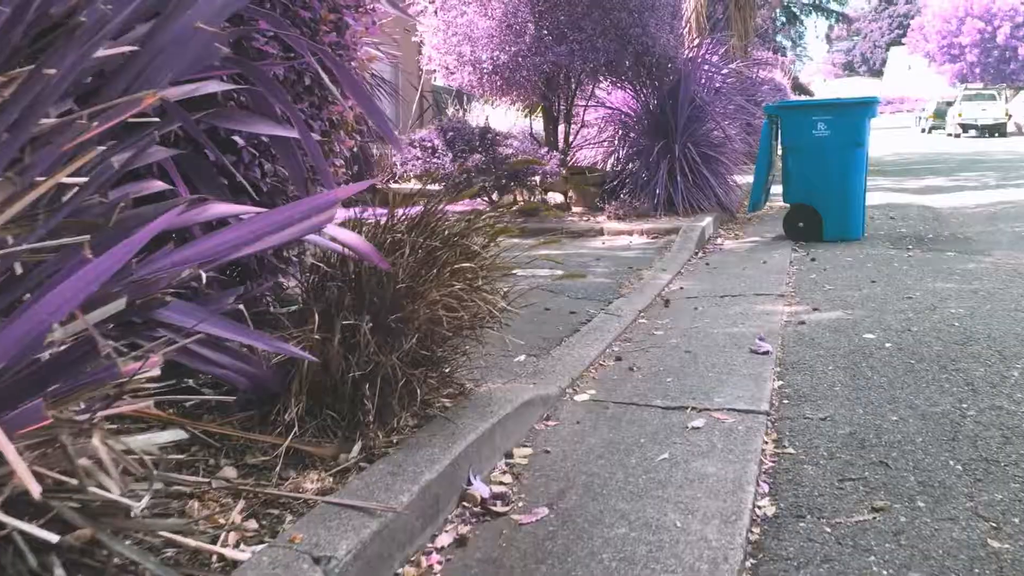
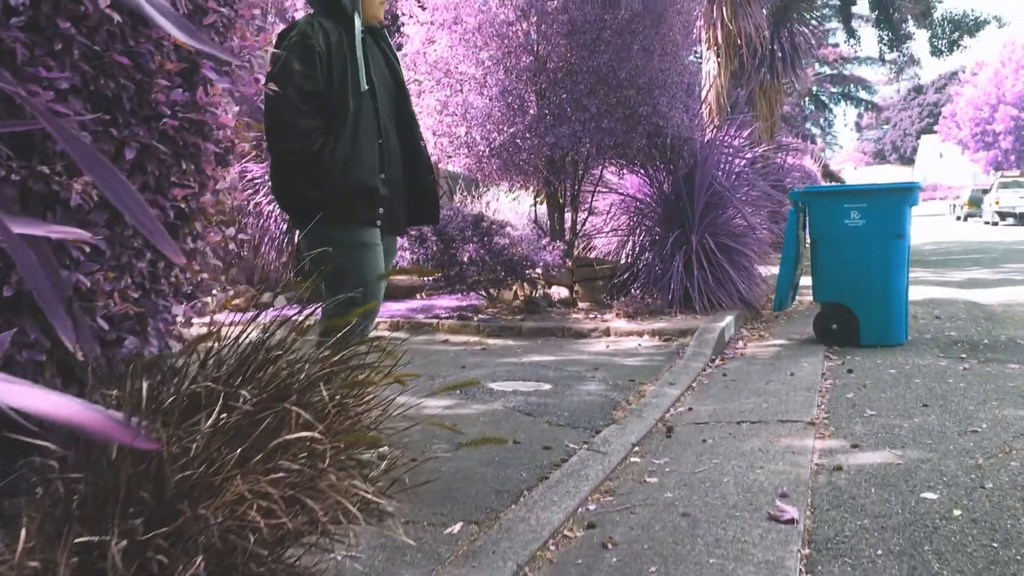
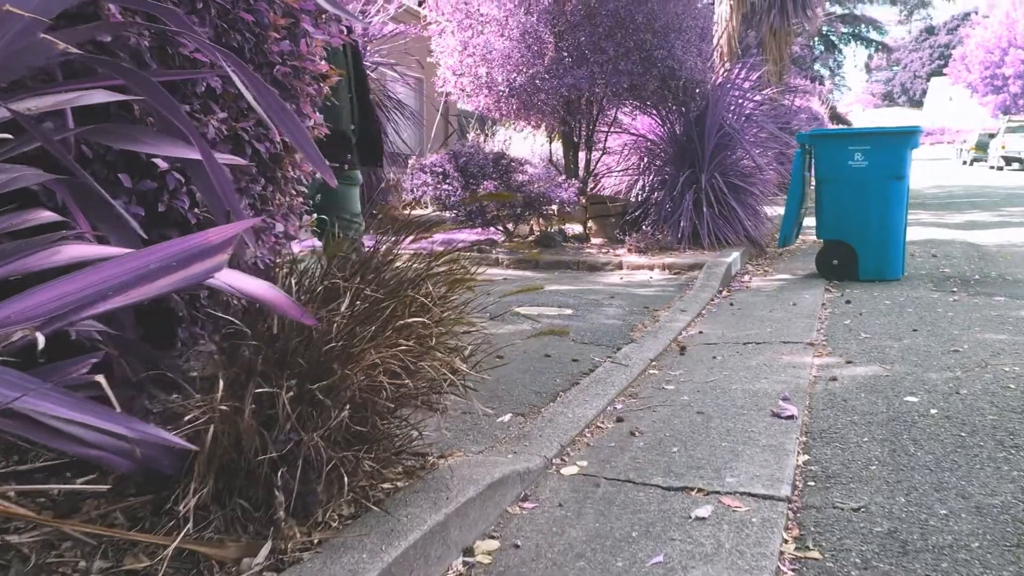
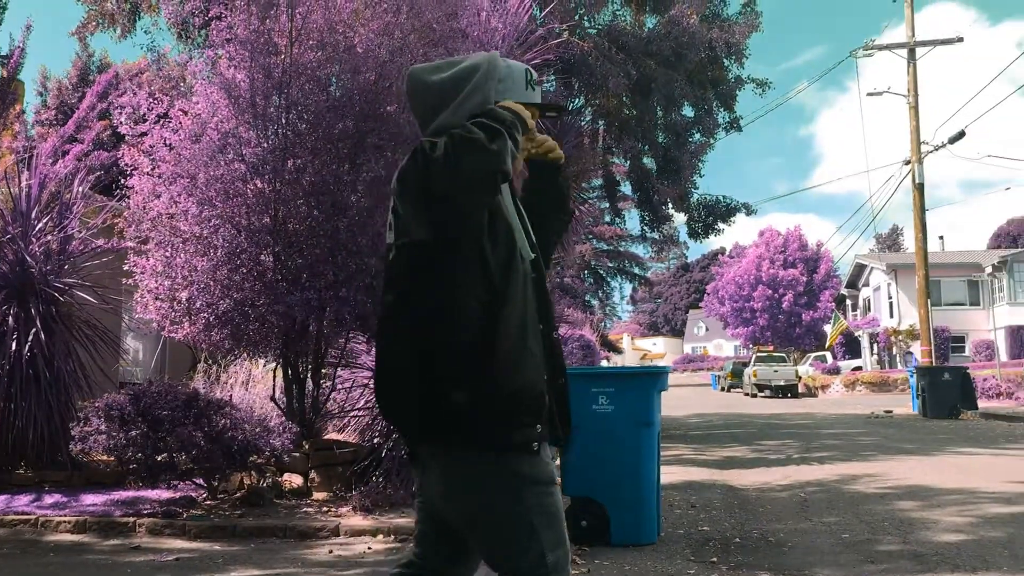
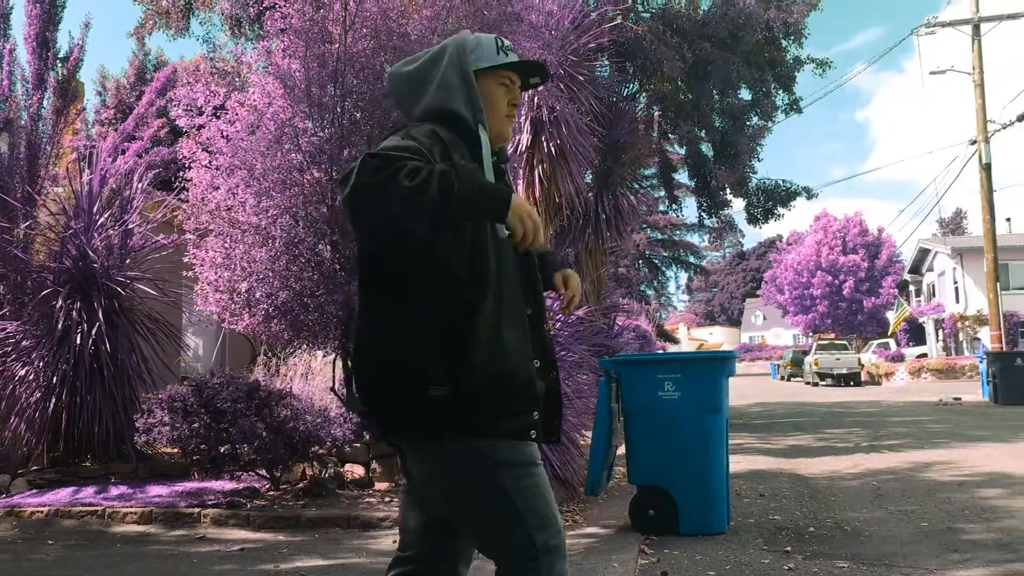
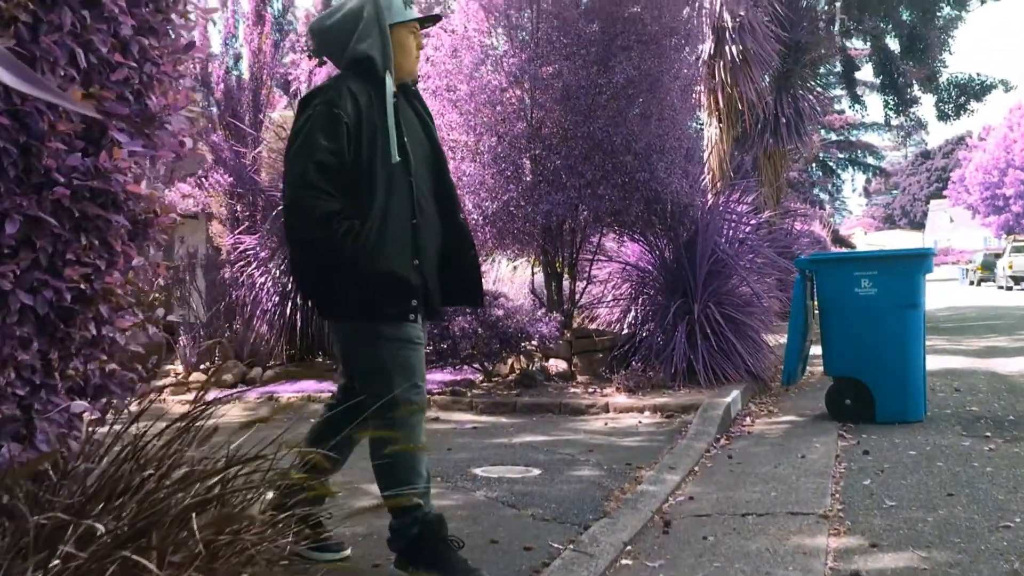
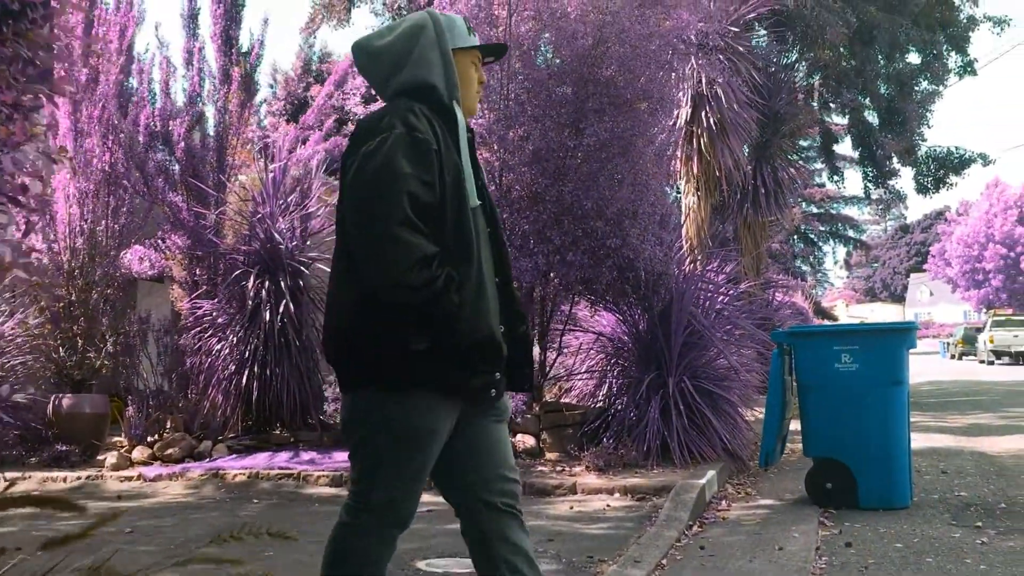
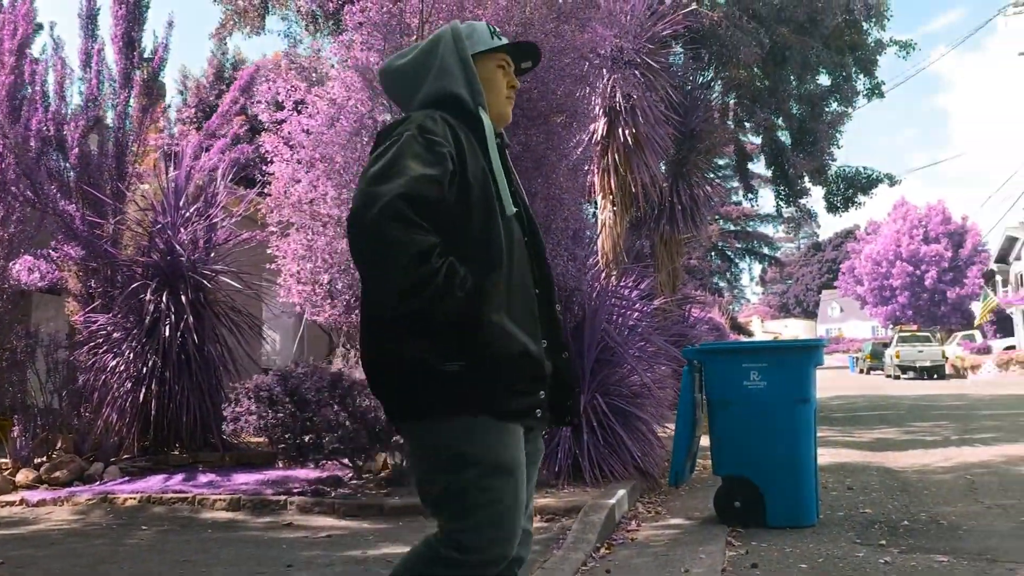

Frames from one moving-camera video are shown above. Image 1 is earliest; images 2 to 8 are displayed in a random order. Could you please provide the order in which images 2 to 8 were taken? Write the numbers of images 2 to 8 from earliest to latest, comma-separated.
3, 2, 6, 7, 8, 5, 4
